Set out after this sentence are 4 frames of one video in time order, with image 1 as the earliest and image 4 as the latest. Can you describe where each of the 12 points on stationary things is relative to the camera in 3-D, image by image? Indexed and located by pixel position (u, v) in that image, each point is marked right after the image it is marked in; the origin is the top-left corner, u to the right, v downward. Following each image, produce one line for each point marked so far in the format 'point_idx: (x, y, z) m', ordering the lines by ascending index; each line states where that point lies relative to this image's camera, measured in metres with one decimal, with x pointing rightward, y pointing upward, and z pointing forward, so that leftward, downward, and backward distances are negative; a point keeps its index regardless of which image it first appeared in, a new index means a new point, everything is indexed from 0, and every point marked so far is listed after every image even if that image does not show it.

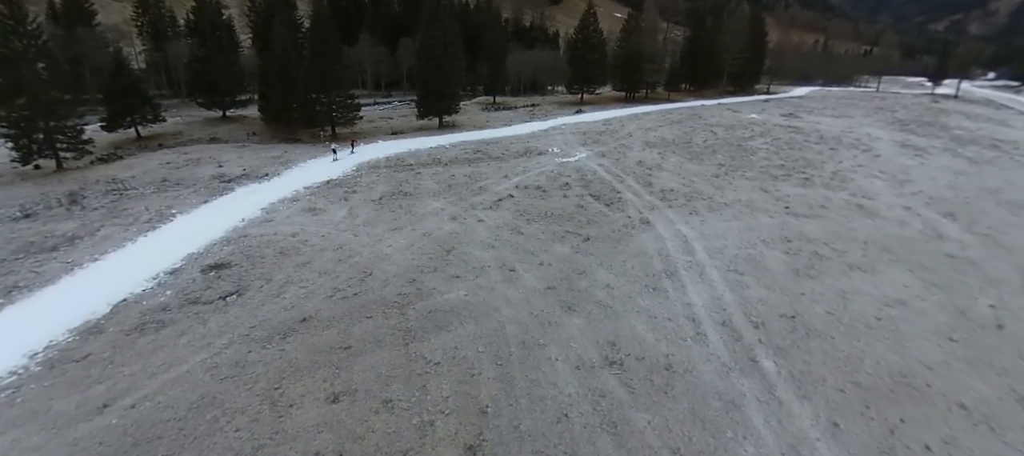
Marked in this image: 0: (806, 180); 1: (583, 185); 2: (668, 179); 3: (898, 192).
0: (+13.2, +1.9, +17.0) m
1: (+3.1, +1.9, +16.8) m
2: (+7.0, +2.1, +17.3) m
3: (+16.1, +1.2, +15.7) m
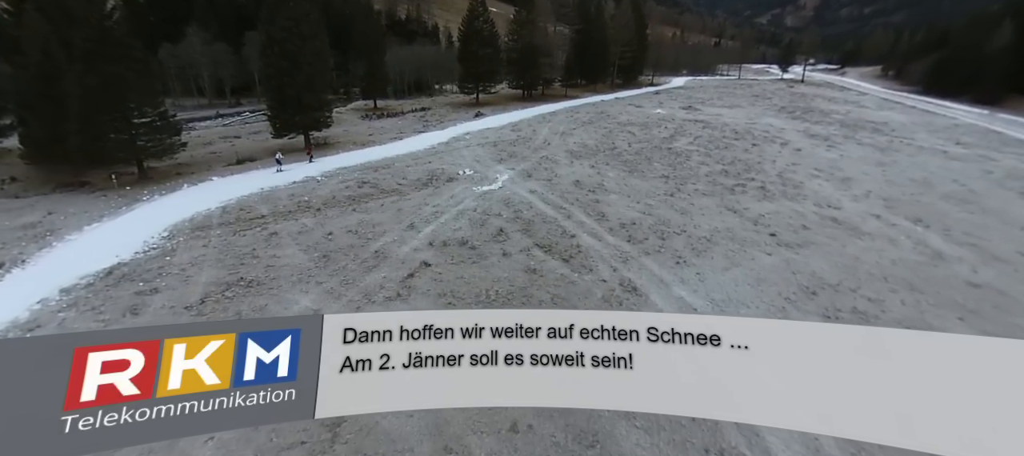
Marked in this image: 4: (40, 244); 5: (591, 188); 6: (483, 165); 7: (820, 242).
0: (+10.0, +1.5, +15.3) m
1: (+0.3, 0.0, +12.5) m
2: (+3.9, +0.7, +14.1) m
3: (+13.2, +1.1, +14.8) m
4: (-17.0, -0.6, +14.0) m
5: (+3.2, +1.7, +16.0) m
6: (-1.5, +3.3, +19.7) m
7: (+9.1, -0.4, +11.4) m
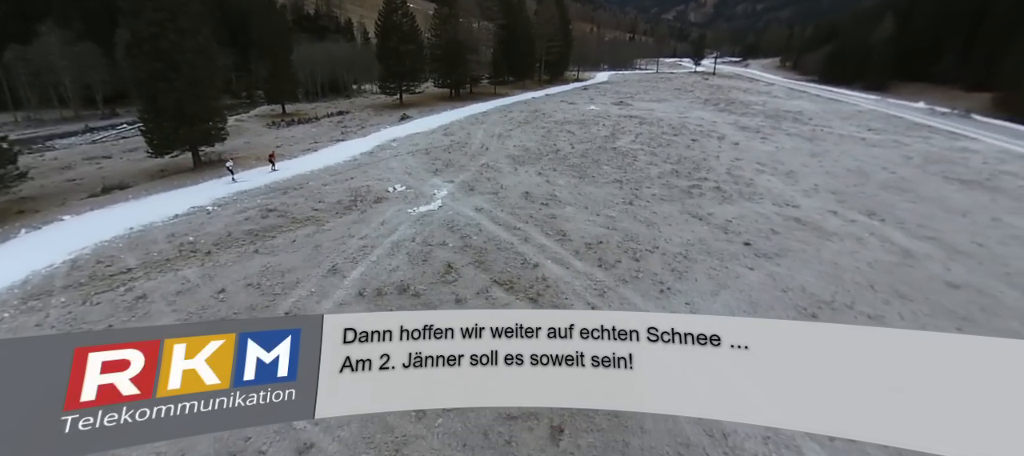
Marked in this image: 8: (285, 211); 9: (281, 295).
0: (+7.9, +1.4, +14.7) m
1: (-1.0, -0.9, +10.4) m
2: (+2.2, +0.2, +12.5) m
3: (+11.2, +1.4, +14.7) m
4: (-18.2, -2.9, +9.1) m
5: (+1.1, +1.0, +14.3) m
6: (-4.2, +2.2, +17.1) m
7: (+7.8, -0.6, +10.8) m
8: (-8.6, +0.6, +14.7) m
9: (-5.8, -1.7, +9.7) m
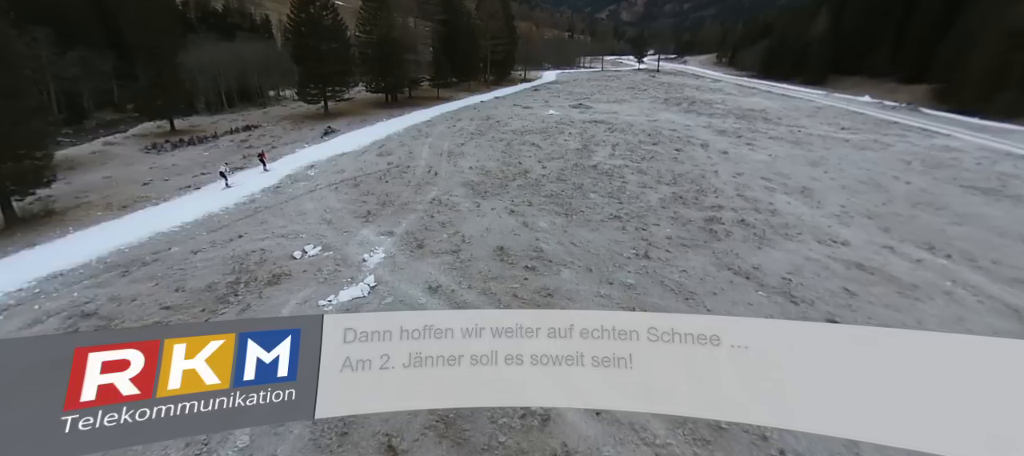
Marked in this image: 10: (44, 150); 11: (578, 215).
0: (+7.0, 0.0, +11.3) m
1: (-1.2, -2.9, +5.9) m
2: (+1.7, -1.6, +8.4) m
3: (+10.2, +0.2, +11.7) m
4: (-17.9, -6.1, +2.5) m
5: (+0.4, -0.8, +10.0) m
6: (-5.4, 0.0, +12.1) m
7: (+7.5, -2.0, +7.4) m
8: (-9.3, -1.9, +9.2) m
9: (-5.7, -4.0, +4.6) m
10: (-19.7, +3.3, +16.4) m
11: (+2.2, +0.5, +12.7) m
